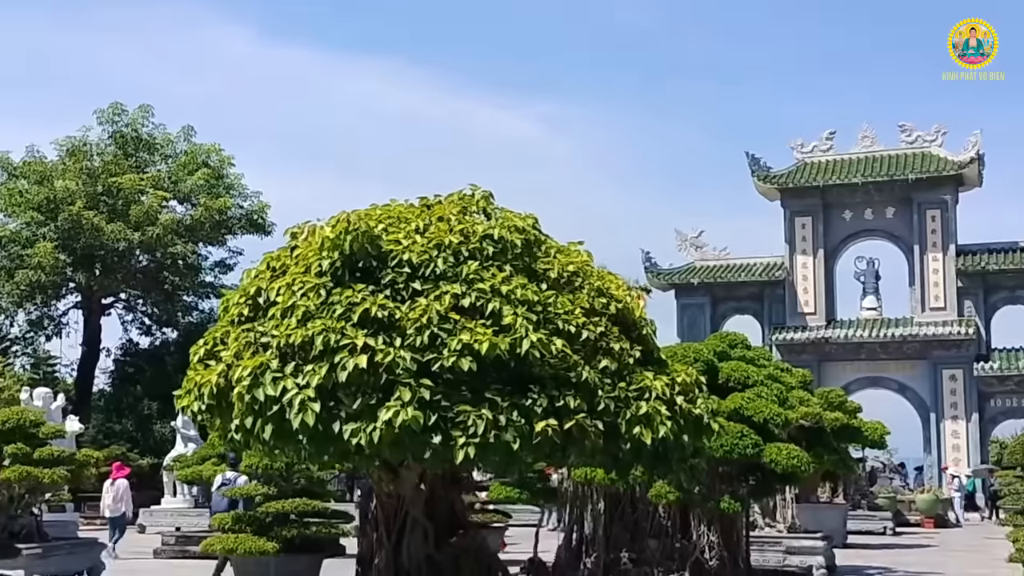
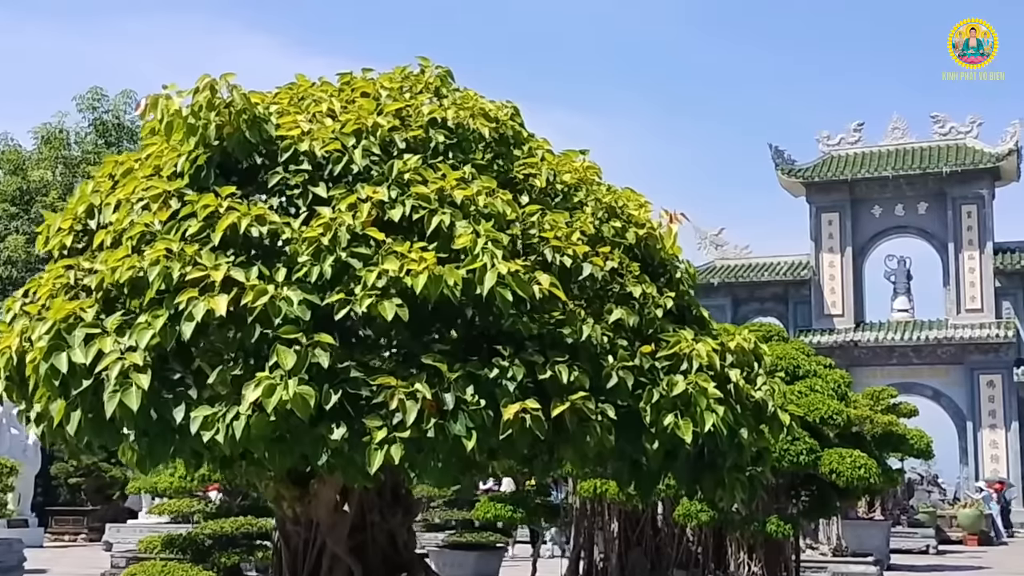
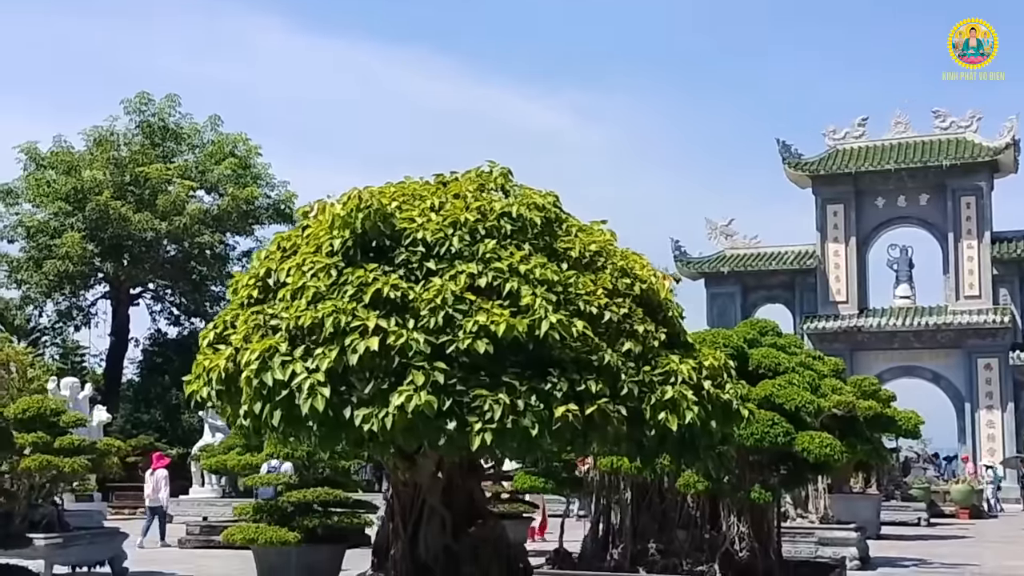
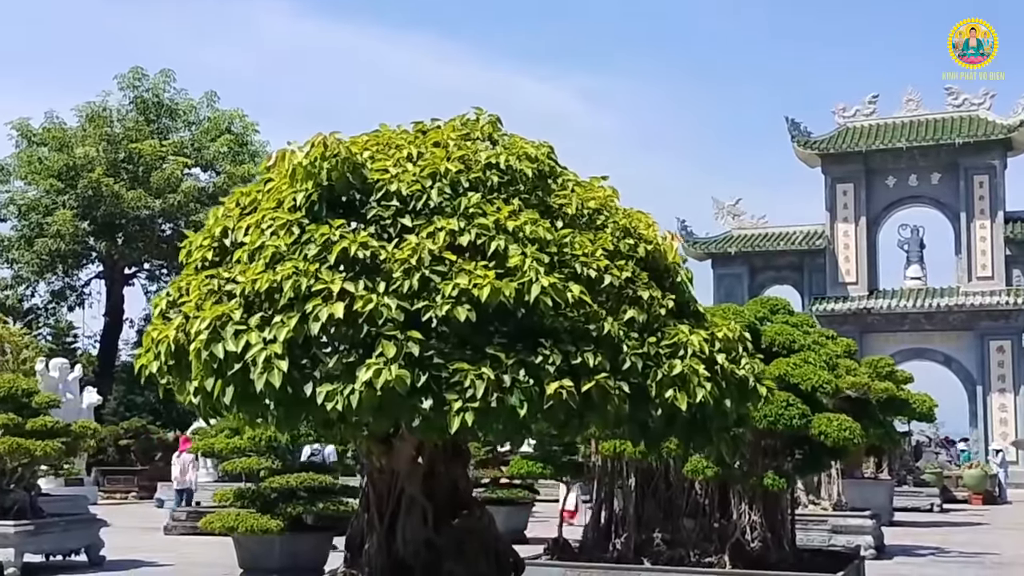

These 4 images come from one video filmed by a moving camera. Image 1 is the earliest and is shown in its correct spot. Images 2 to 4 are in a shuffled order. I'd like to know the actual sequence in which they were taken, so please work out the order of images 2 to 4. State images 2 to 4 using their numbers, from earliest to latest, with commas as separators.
3, 4, 2
